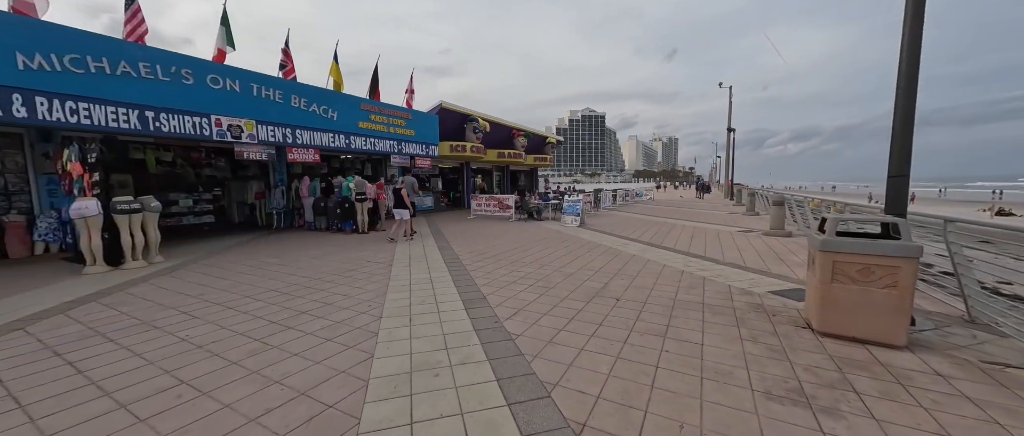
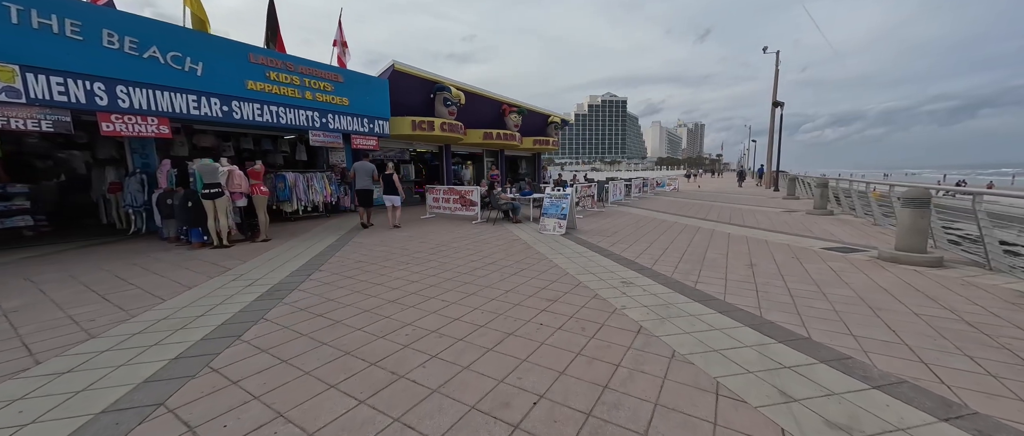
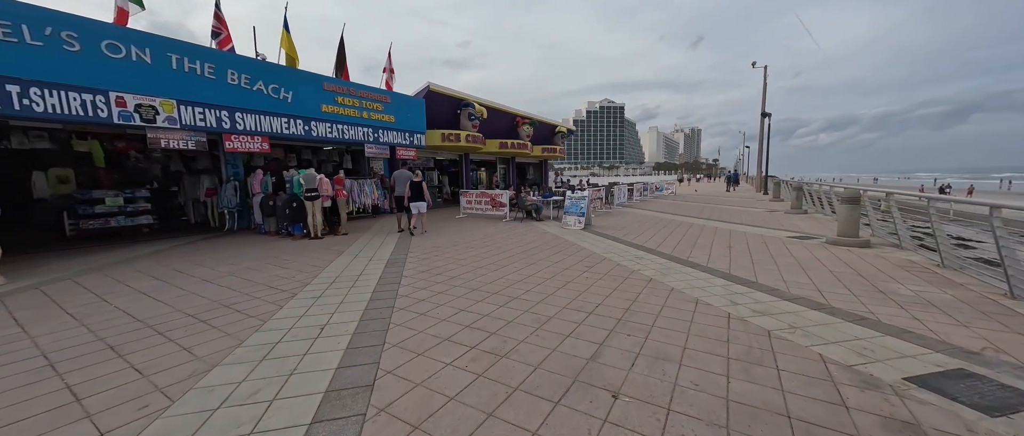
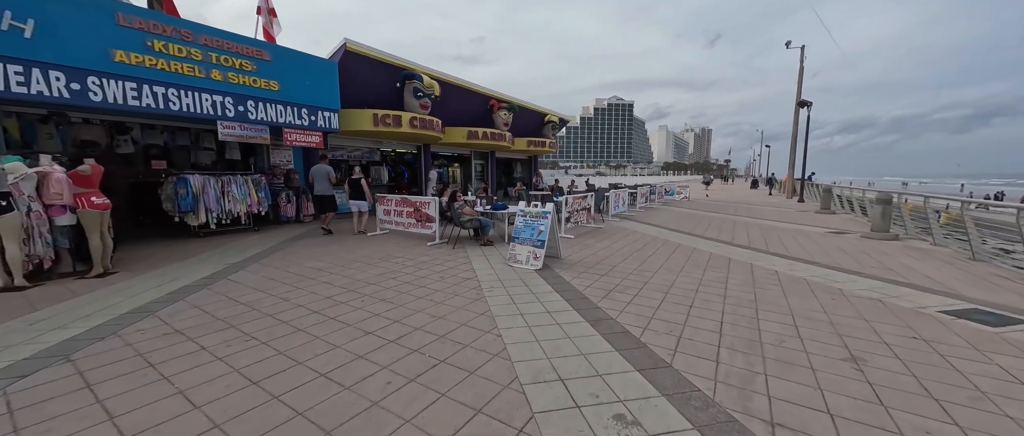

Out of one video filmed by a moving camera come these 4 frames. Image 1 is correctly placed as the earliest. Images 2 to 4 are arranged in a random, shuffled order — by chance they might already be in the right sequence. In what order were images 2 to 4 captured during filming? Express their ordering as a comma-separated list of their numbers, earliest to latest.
3, 2, 4
